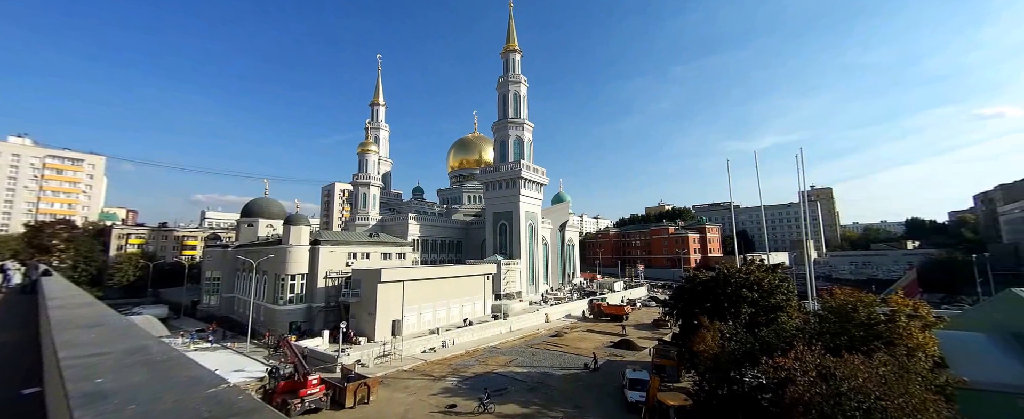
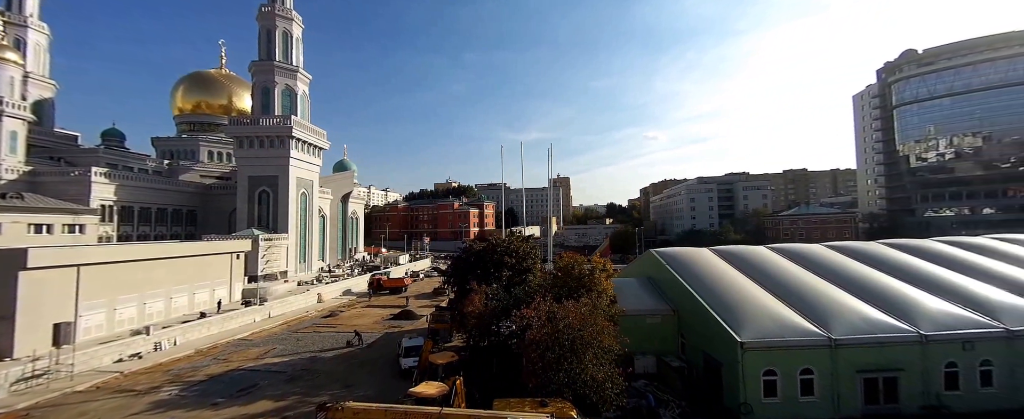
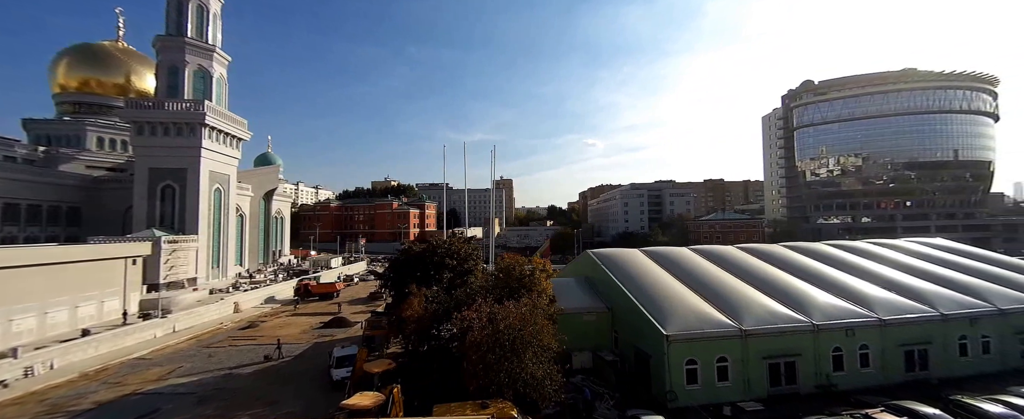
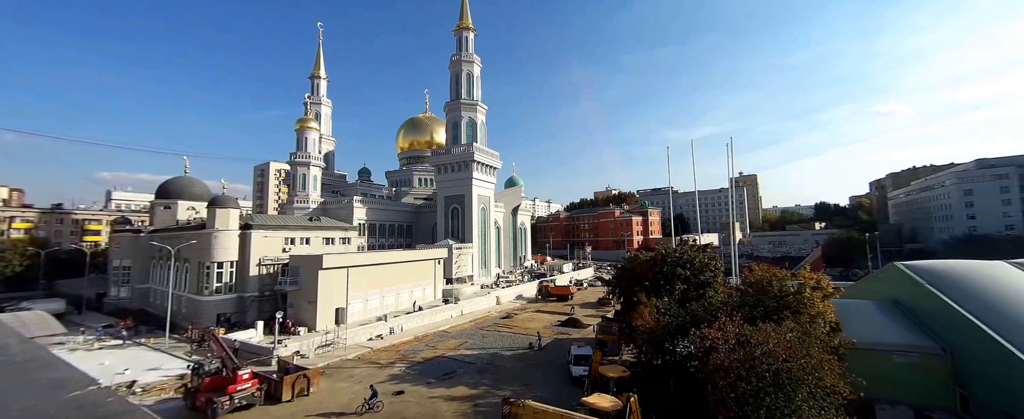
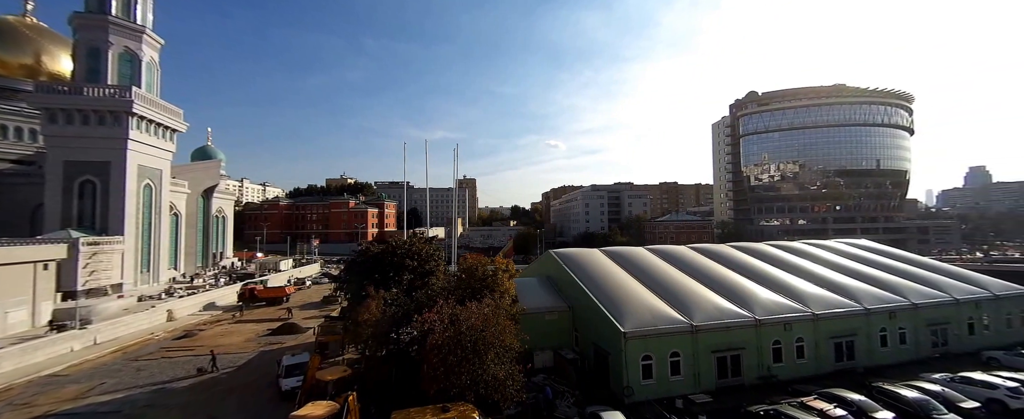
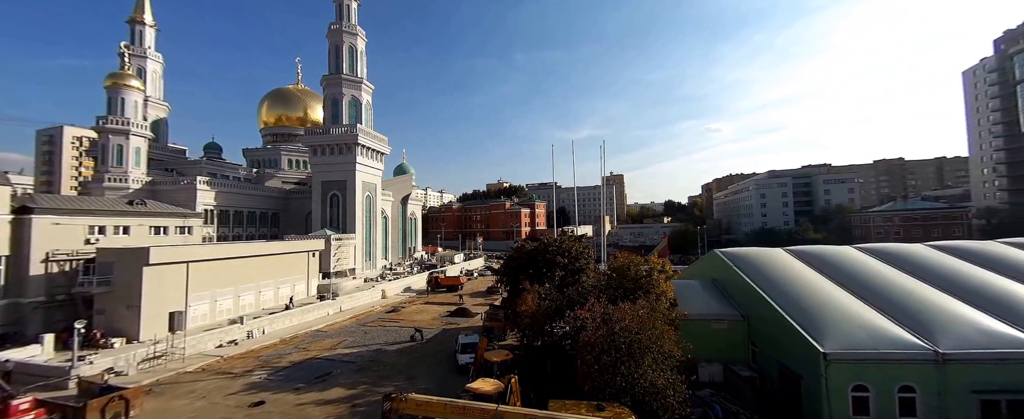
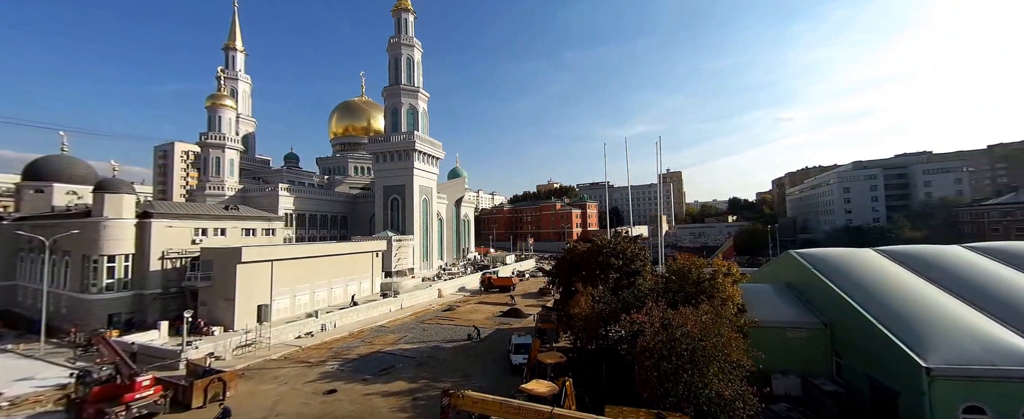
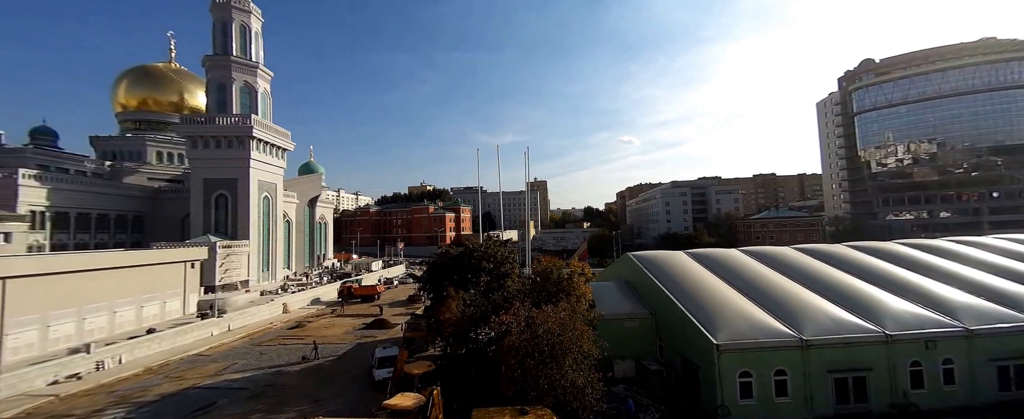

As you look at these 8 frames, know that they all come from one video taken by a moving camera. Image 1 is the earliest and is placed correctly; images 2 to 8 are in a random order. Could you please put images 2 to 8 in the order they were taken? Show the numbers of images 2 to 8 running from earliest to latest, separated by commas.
4, 7, 6, 2, 3, 5, 8
